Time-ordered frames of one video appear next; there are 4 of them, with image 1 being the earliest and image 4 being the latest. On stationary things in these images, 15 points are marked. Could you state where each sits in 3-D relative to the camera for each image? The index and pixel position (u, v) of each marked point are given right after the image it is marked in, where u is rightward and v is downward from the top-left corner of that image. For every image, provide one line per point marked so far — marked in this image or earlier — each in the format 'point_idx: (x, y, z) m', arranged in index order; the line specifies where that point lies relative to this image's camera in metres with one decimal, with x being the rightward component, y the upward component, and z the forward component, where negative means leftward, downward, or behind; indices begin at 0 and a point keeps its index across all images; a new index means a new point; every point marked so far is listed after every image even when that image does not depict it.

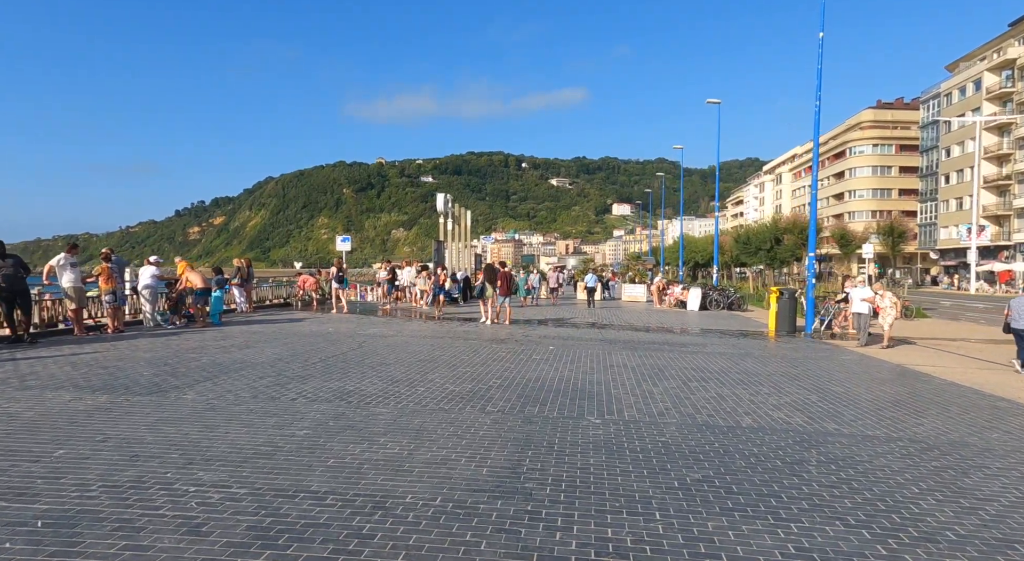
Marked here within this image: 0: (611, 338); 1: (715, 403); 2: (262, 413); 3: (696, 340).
0: (+2.3, -1.3, +15.5) m
1: (+2.4, -1.5, +8.0) m
2: (-2.5, -1.3, +6.9) m
3: (+4.2, -1.4, +15.5) m
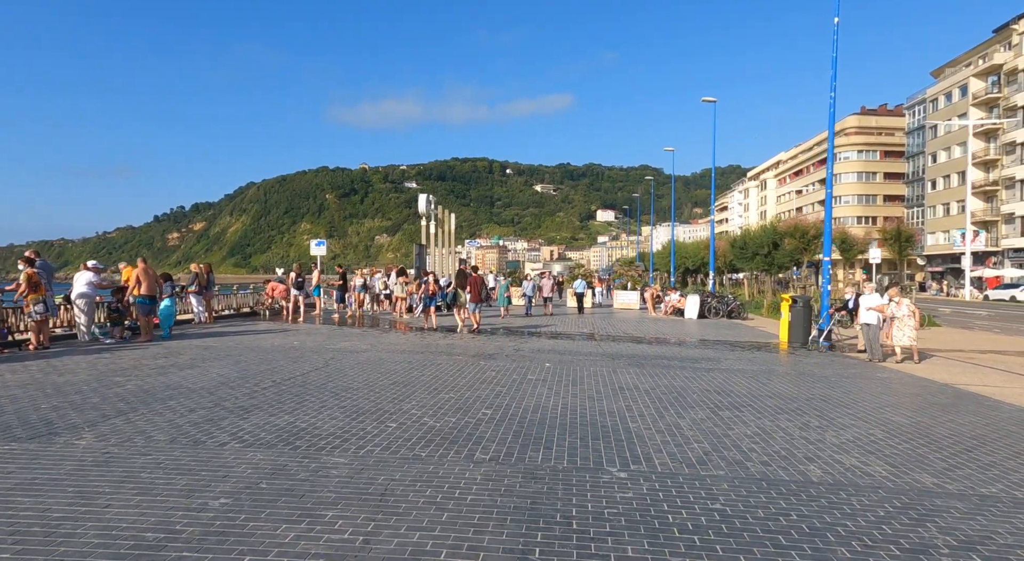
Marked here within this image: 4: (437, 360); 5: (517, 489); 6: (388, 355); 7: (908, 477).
0: (+2.1, -1.5, +13.9) m
1: (+2.4, -1.5, +6.4) m
2: (-2.6, -1.4, +5.1) m
3: (+4.0, -1.5, +13.9) m
4: (-1.4, -1.4, +12.3) m
5: (0.0, -1.5, +4.9) m
6: (-2.3, -1.4, +12.8) m
7: (+3.1, -1.5, +5.4) m
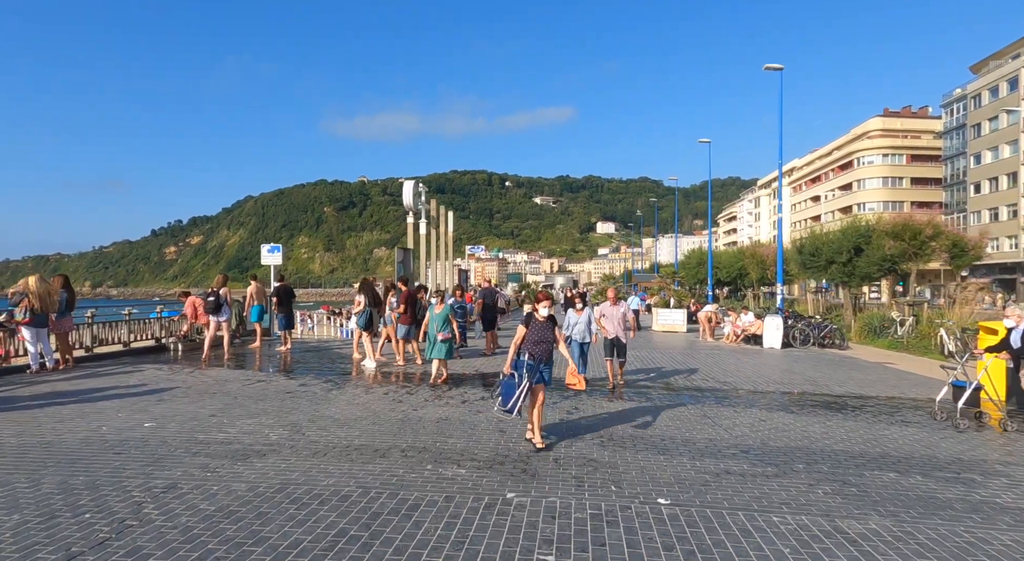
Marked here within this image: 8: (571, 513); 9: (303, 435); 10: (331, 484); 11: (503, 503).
0: (+2.6, -1.7, +7.2) m
1: (+2.9, -1.6, -0.3) m
2: (-2.0, -1.5, -1.6) m
3: (+4.5, -1.8, +7.2) m
4: (-0.9, -1.7, +5.6) m
5: (+0.6, -1.6, -1.8) m
6: (-1.8, -1.7, +6.1) m
7: (+3.6, -1.6, -1.3) m
8: (+0.4, -1.7, +5.0) m
9: (-2.2, -1.6, +7.3) m
10: (-1.5, -1.7, +5.7) m
11: (0.0, -1.7, +5.3) m
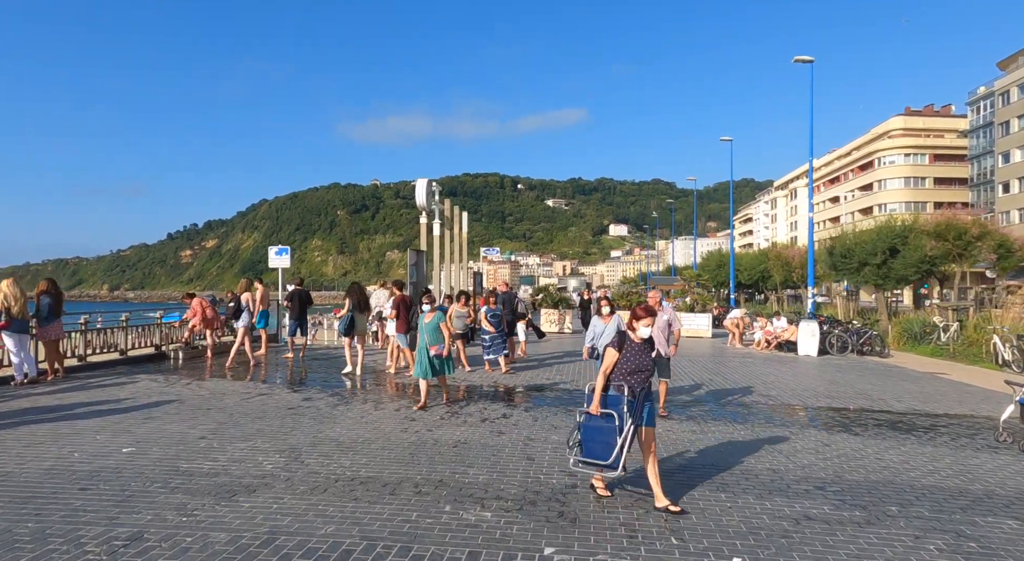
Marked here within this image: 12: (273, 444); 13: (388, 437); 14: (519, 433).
0: (+2.9, -1.8, +6.1) m
1: (+3.0, -1.6, -1.4) m
2: (-1.9, -1.5, -2.5) m
3: (+4.8, -1.8, +6.1) m
4: (-0.6, -1.7, +4.6) m
5: (+0.7, -1.6, -2.8) m
6: (-1.5, -1.7, +5.1) m
7: (+3.8, -1.6, -2.4) m
8: (+0.7, -1.7, +4.0) m
9: (-2.0, -1.7, +6.4) m
10: (-1.2, -1.7, +4.7) m
11: (+0.2, -1.7, +4.3) m
12: (-2.5, -1.7, +7.1) m
13: (-1.4, -1.7, +7.5) m
14: (+0.1, -1.7, +7.7) m
